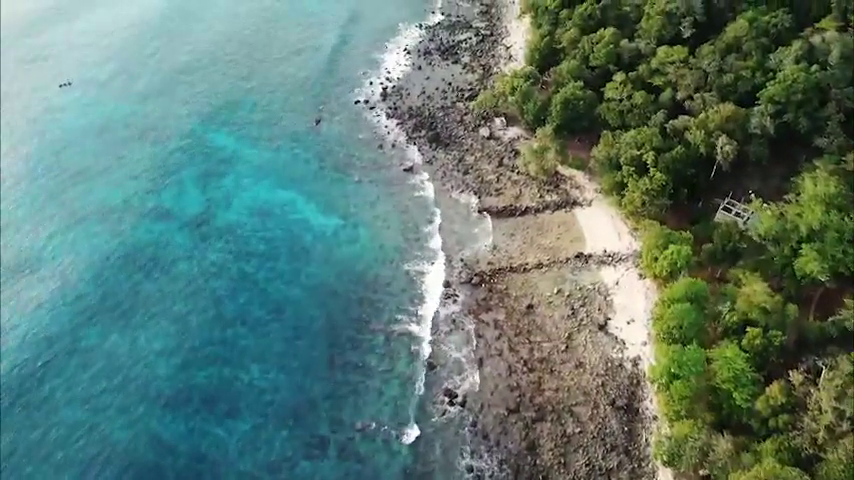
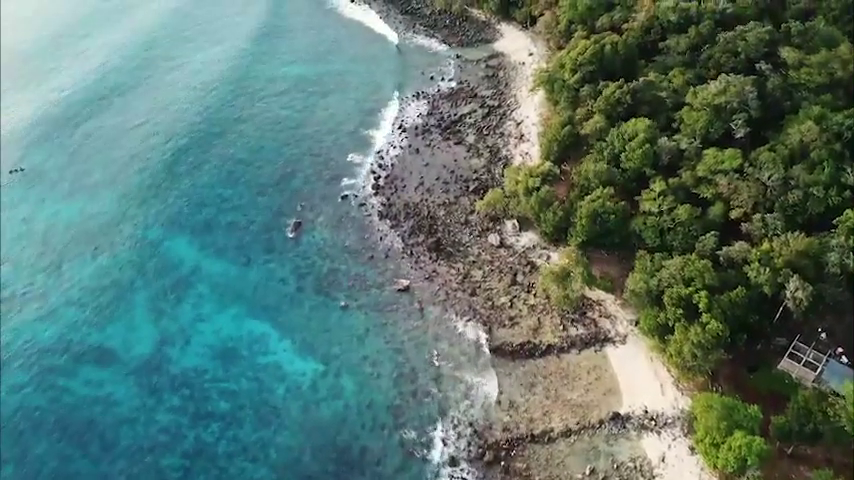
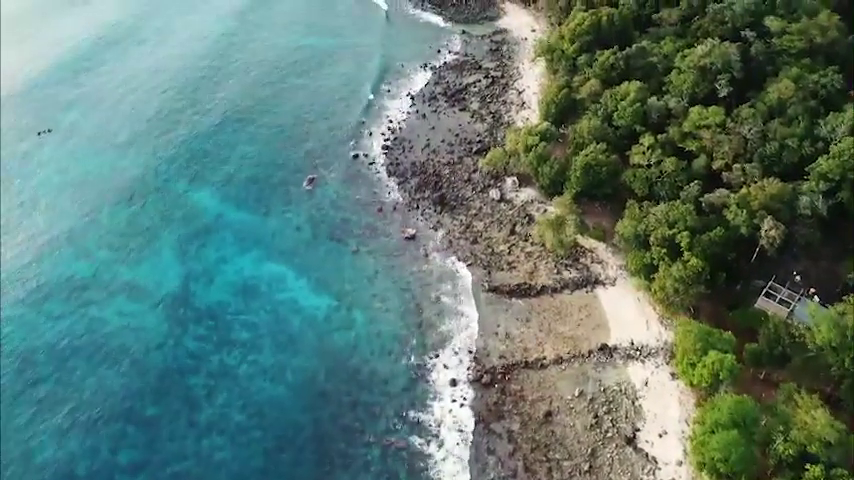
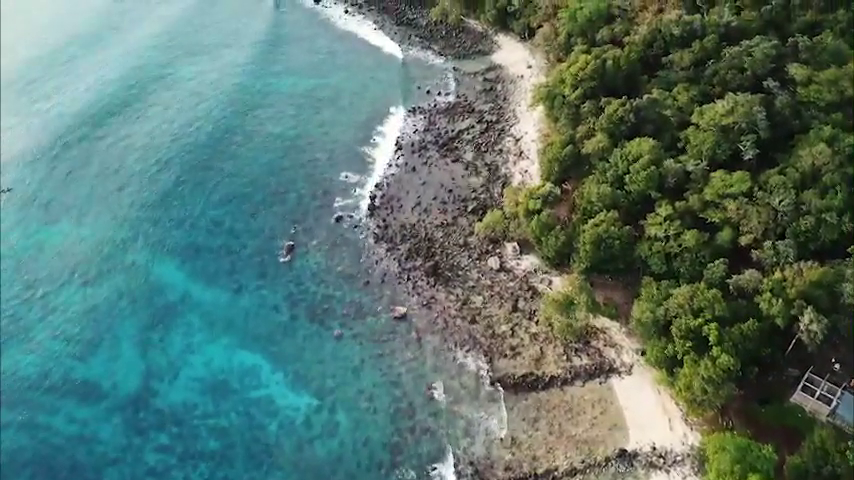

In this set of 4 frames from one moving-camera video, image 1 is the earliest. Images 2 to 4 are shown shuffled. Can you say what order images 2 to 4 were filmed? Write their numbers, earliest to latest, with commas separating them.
3, 2, 4
